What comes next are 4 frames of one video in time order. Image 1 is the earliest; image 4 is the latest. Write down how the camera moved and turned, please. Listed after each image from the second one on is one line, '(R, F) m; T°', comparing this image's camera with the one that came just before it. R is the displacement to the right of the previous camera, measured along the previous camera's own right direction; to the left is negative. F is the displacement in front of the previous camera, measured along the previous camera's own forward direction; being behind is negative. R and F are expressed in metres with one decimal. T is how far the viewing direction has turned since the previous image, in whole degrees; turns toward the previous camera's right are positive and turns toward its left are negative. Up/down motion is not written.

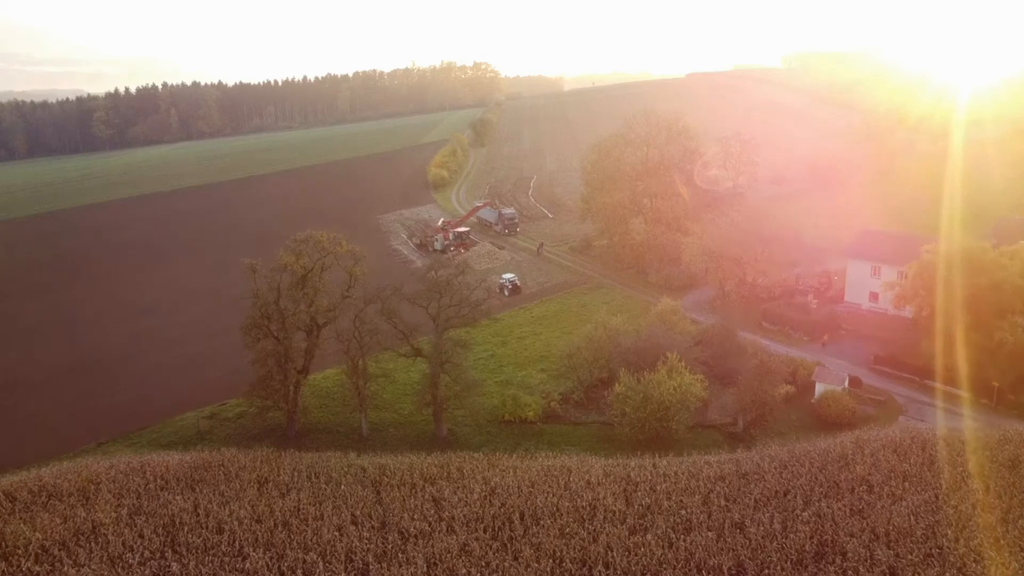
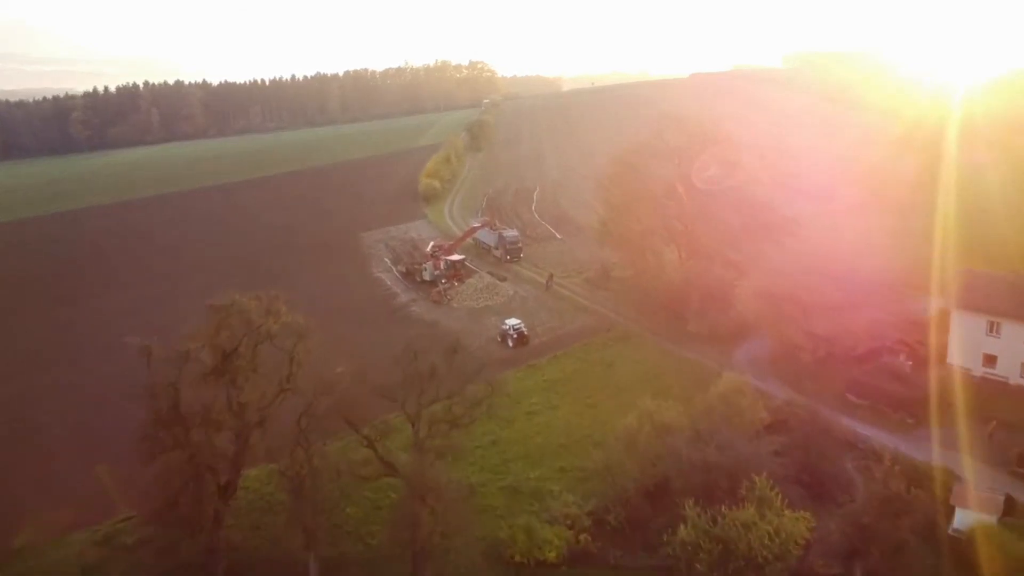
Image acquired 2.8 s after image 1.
(-0.3, +8.0) m; 0°
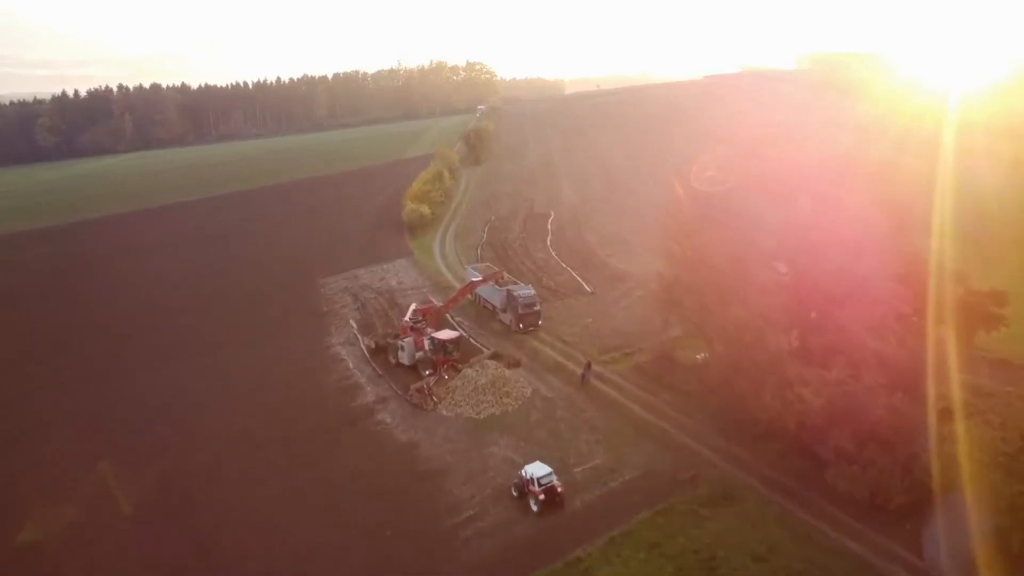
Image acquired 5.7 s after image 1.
(-0.5, +12.8) m; 0°
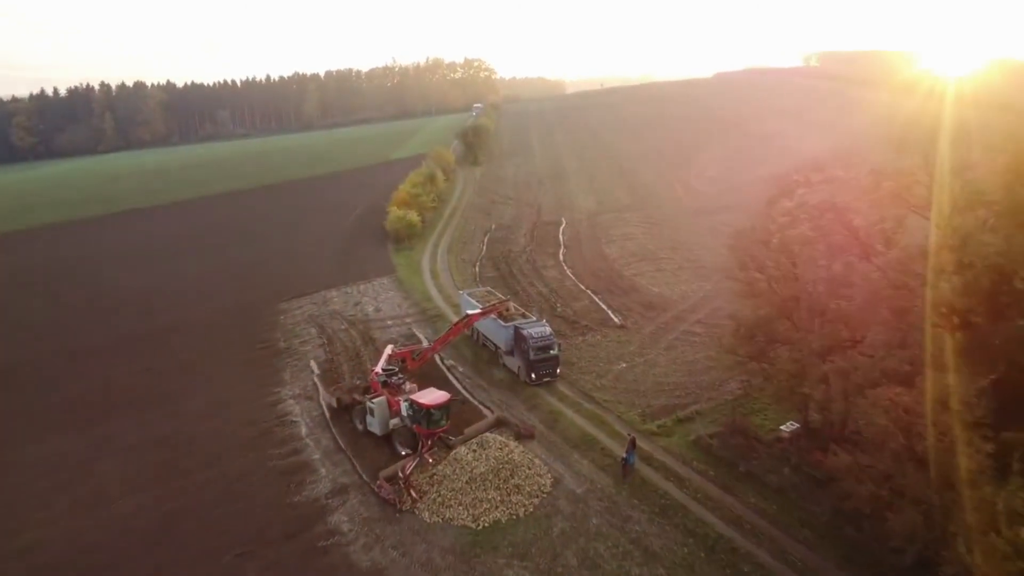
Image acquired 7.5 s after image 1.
(-0.2, +7.8) m; 0°
